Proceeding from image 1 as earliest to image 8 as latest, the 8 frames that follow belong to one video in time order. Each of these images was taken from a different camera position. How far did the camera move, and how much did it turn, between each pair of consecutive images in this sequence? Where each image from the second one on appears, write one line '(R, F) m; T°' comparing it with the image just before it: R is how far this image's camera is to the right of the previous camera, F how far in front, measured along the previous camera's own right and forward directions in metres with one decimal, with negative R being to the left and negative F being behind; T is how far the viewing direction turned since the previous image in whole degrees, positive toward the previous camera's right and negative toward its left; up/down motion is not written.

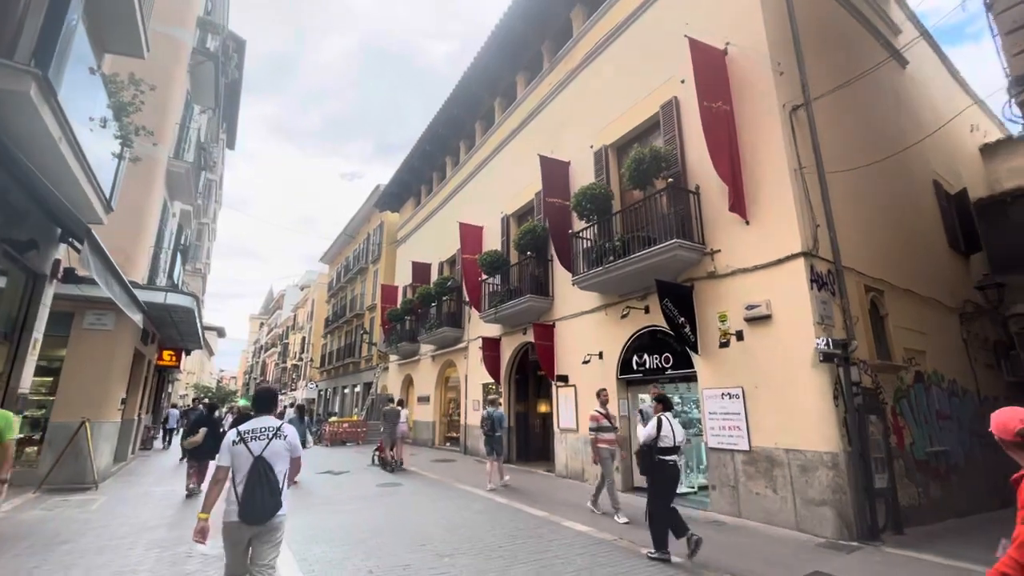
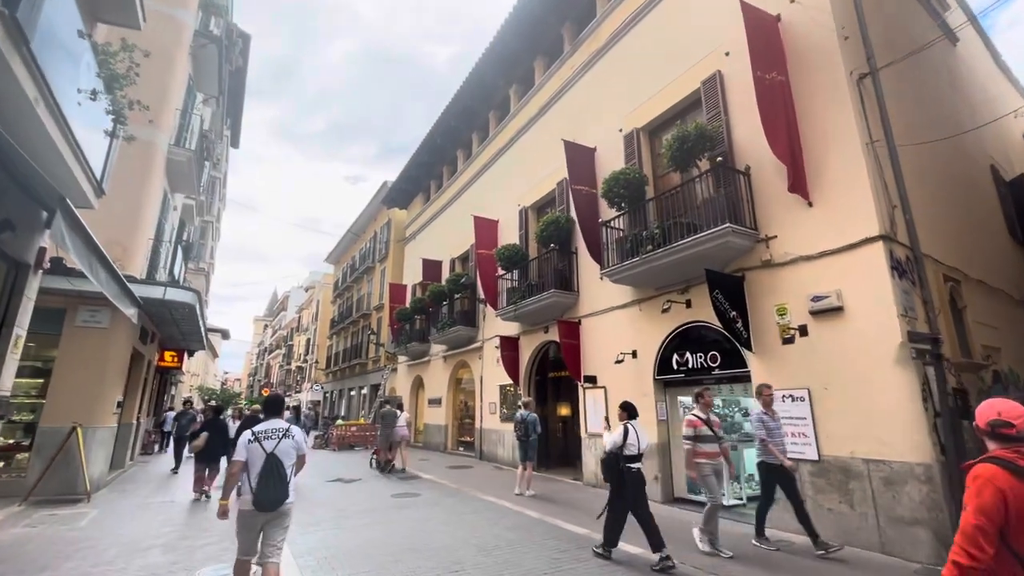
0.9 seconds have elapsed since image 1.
(-0.5, +0.8) m; 0°
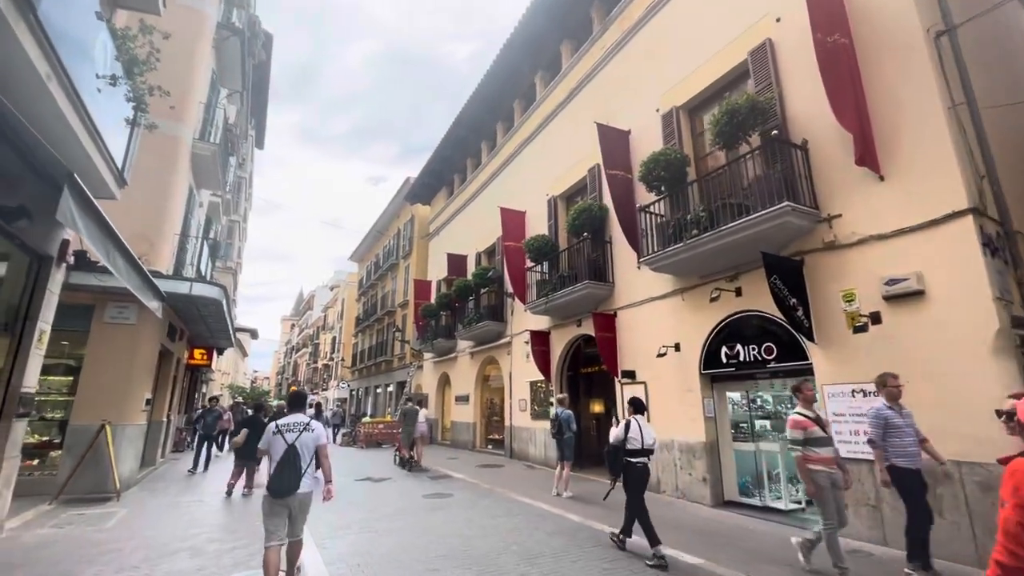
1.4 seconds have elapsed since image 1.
(-0.2, +0.5) m; -3°
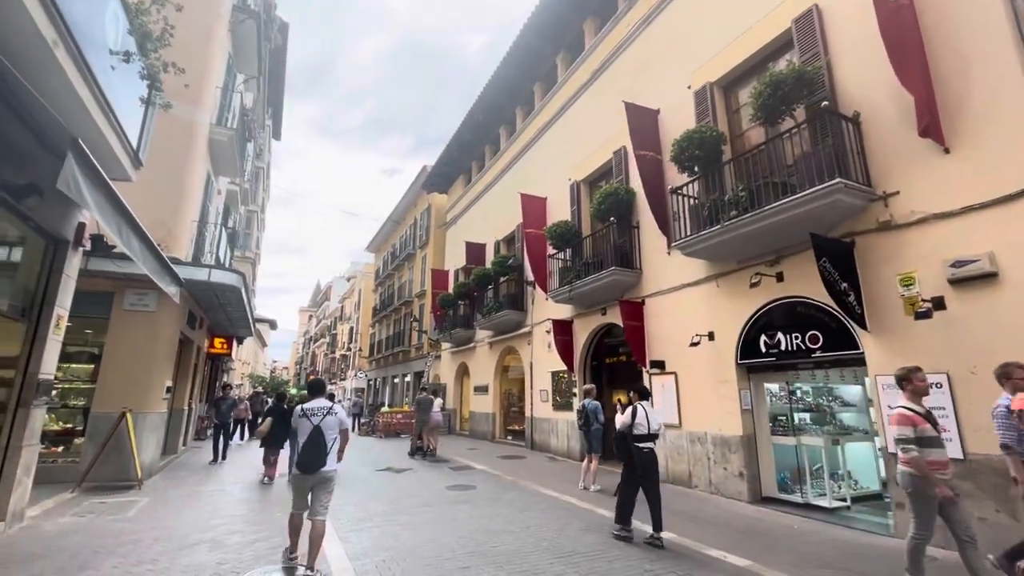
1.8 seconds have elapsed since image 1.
(-0.2, +0.3) m; -2°
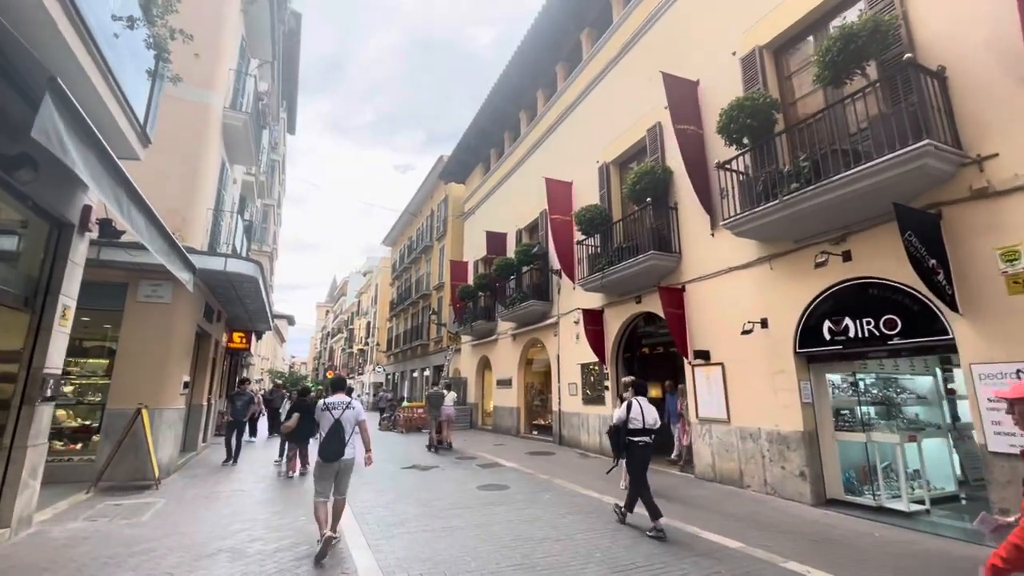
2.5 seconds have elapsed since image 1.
(-0.3, +0.6) m; -2°
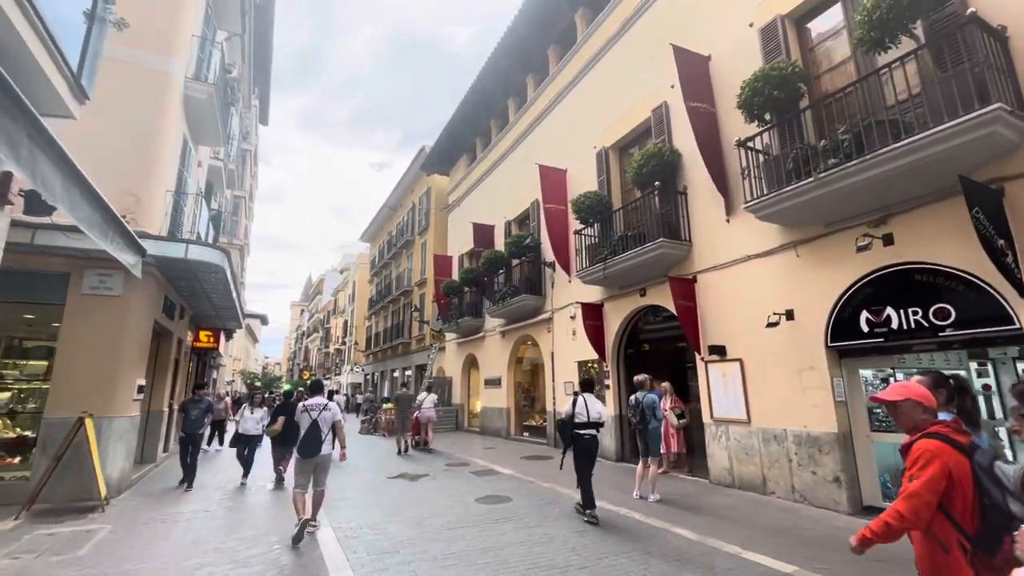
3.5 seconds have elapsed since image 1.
(-0.4, +0.8) m; +3°
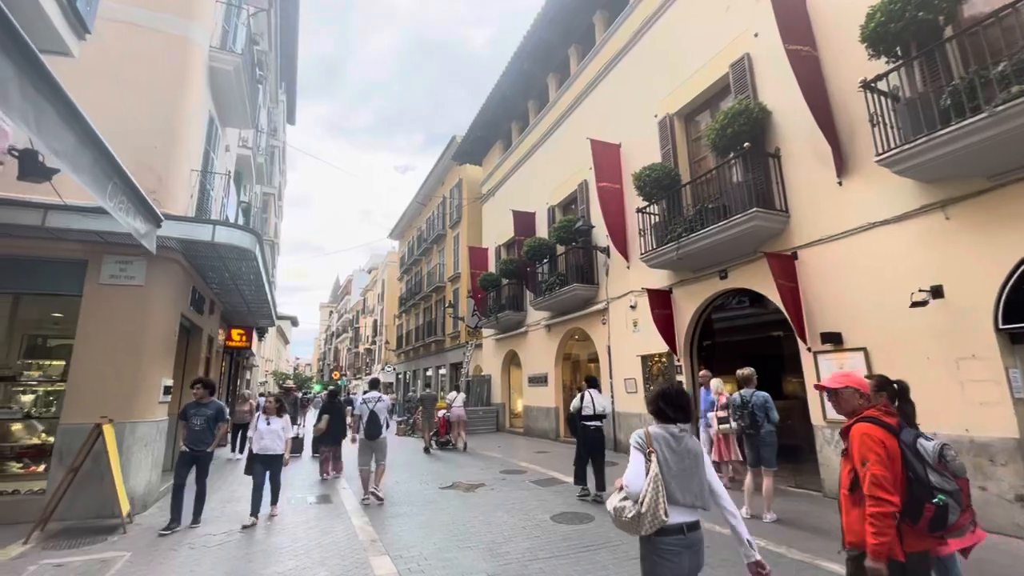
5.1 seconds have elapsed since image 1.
(-0.7, +1.1) m; -3°
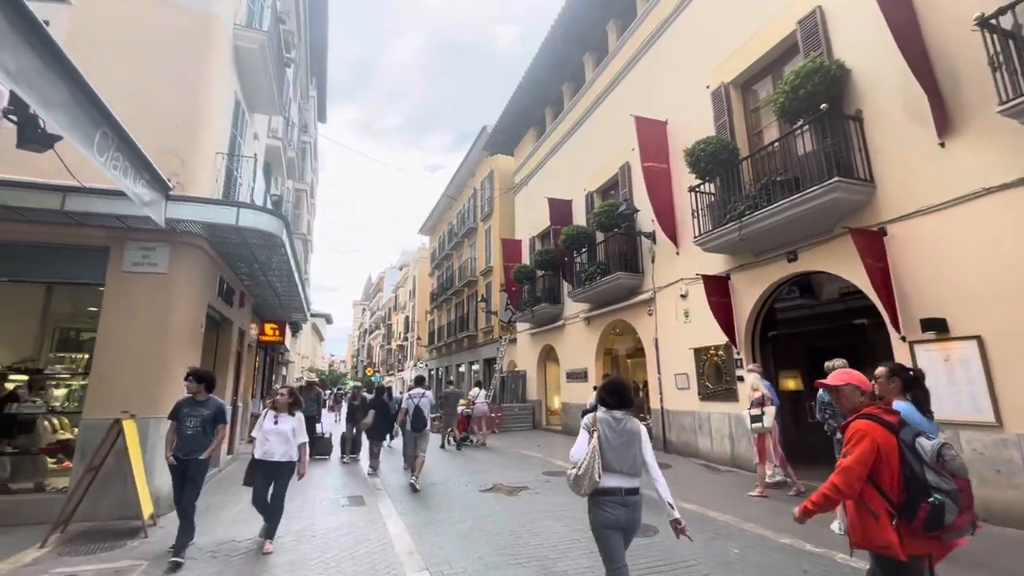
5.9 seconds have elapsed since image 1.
(-0.2, +0.7) m; -3°
